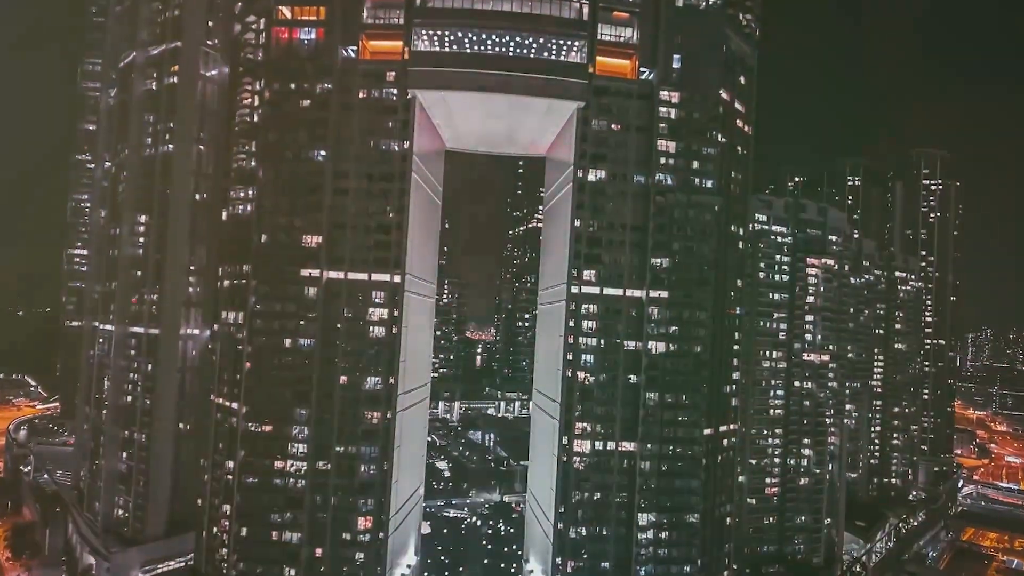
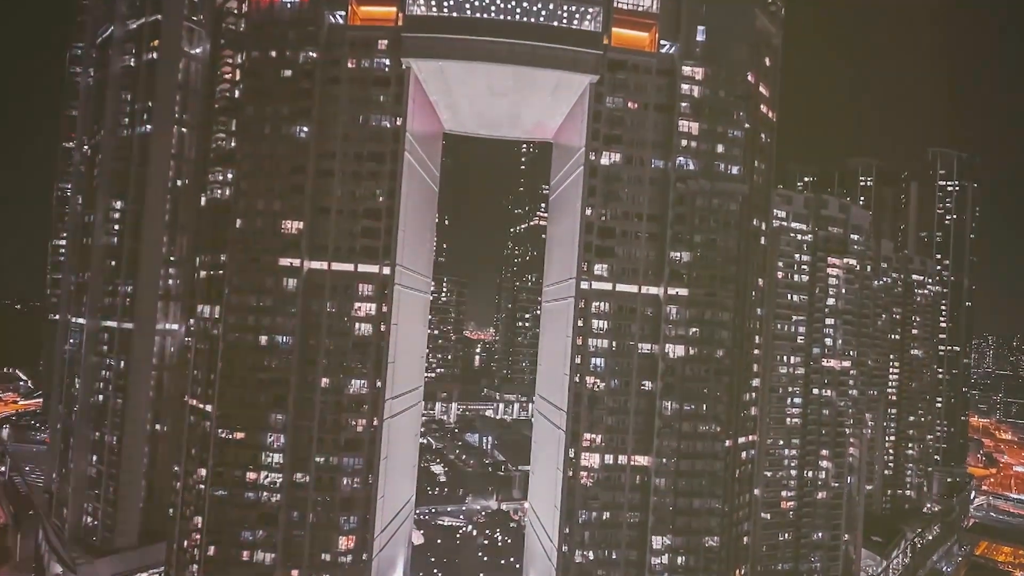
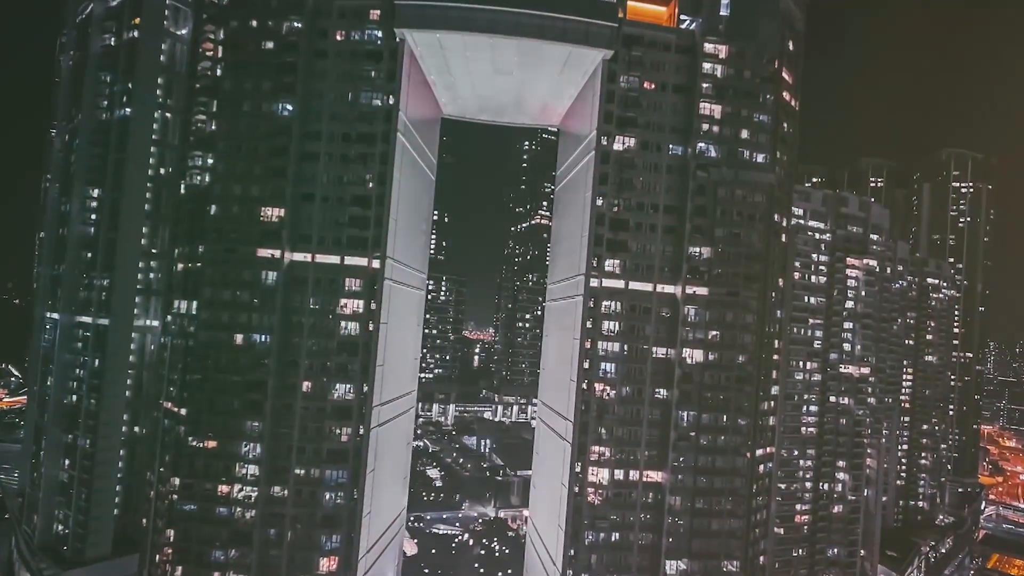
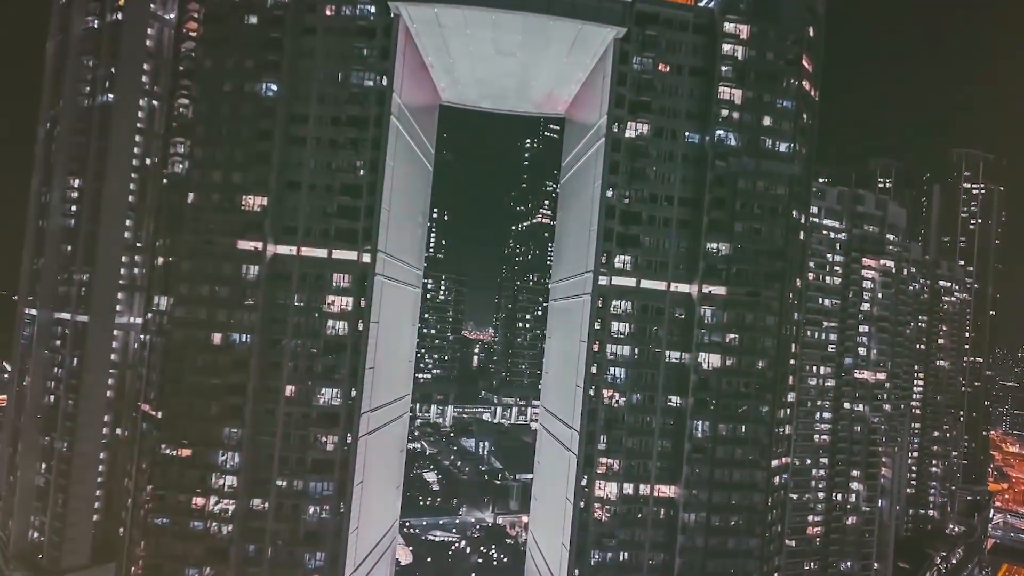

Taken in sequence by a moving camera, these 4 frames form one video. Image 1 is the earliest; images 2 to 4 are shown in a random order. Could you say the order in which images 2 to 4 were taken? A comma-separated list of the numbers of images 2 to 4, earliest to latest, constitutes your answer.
2, 3, 4
